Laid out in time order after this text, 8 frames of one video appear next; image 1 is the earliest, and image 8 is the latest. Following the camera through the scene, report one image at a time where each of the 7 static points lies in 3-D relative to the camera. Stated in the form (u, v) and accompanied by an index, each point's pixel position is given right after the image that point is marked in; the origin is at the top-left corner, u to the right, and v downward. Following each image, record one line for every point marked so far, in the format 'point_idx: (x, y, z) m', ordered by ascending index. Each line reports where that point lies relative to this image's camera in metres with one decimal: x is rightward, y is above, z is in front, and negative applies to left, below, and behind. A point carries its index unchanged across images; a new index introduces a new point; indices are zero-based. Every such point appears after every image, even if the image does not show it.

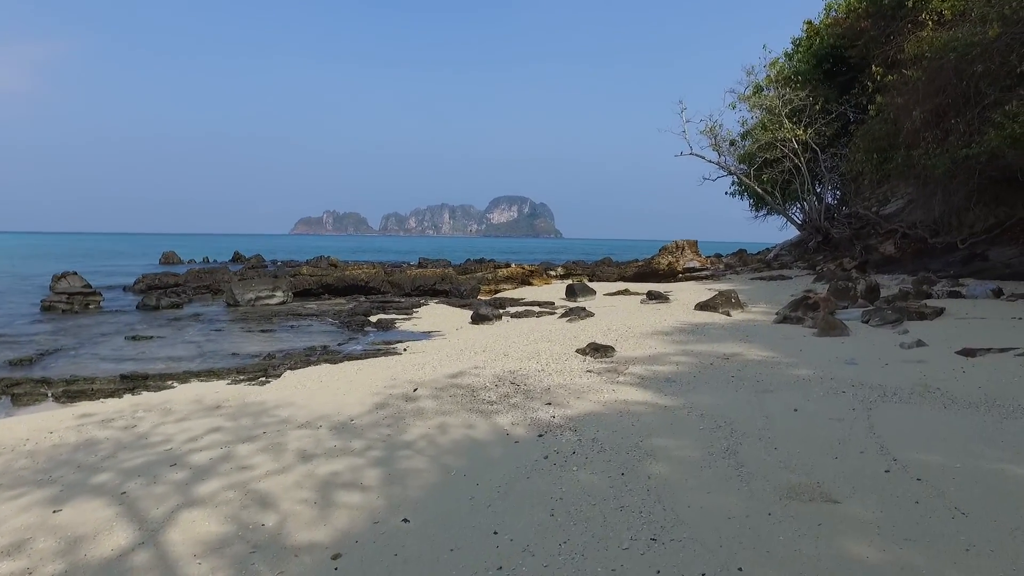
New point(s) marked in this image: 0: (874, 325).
0: (+4.7, -0.5, +8.8) m
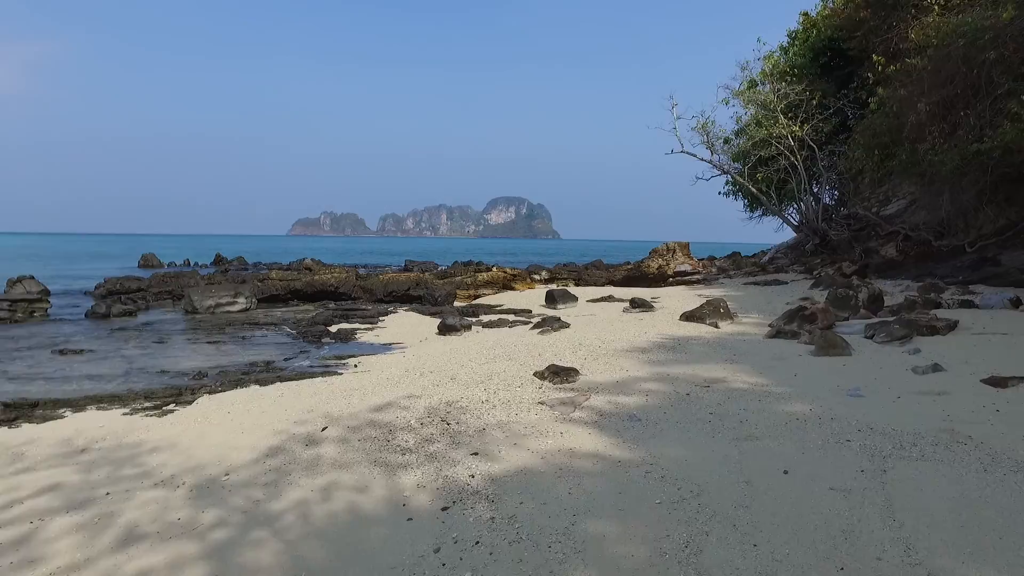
0: (+4.2, -0.6, +7.7) m
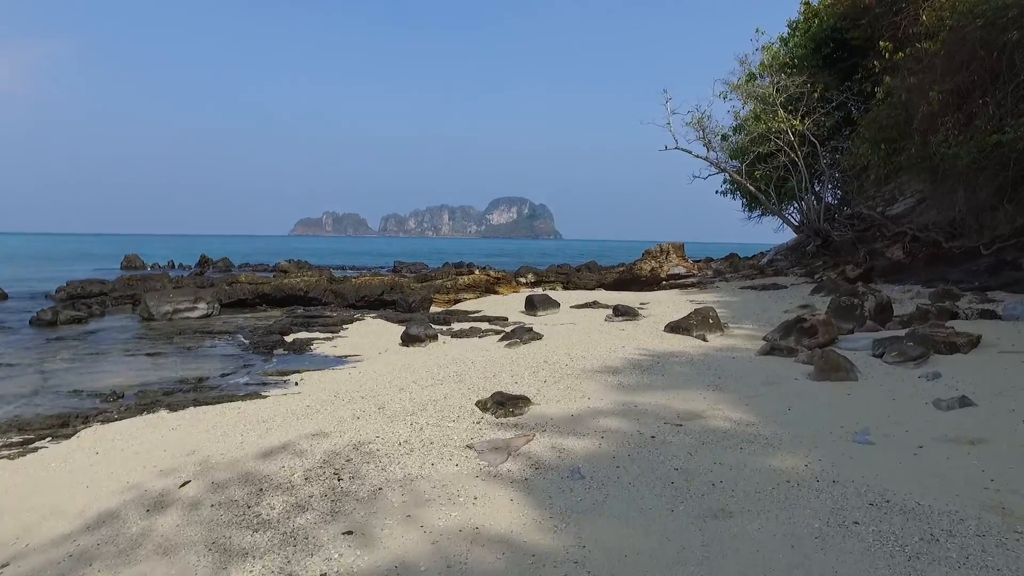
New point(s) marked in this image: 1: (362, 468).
0: (+3.6, -0.7, +6.5) m
1: (-0.9, -1.1, +4.3) m
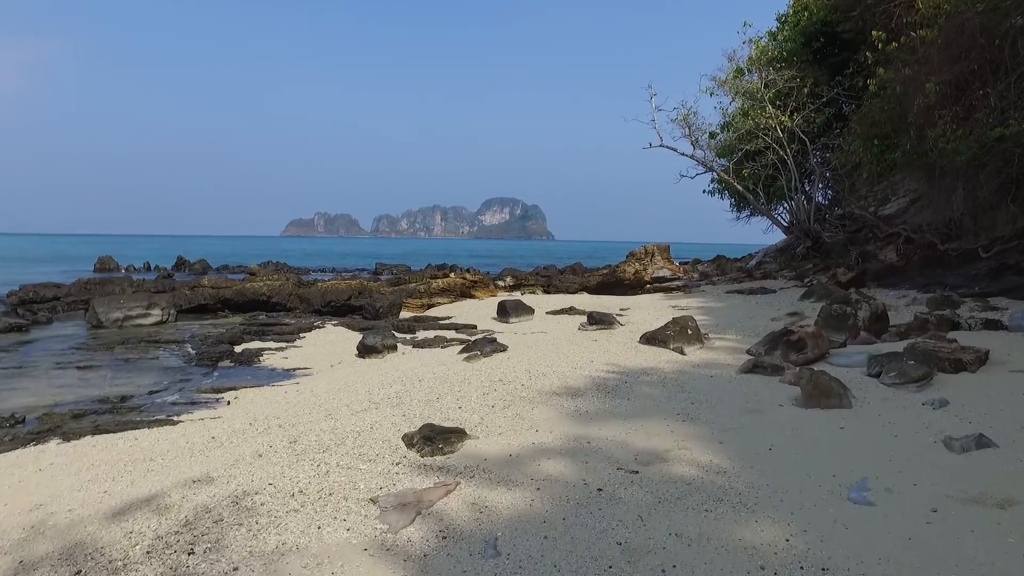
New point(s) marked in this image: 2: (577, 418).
0: (+3.1, -0.8, +5.7) m
1: (-1.4, -1.2, +3.4) m
2: (+0.5, -1.0, +5.4) m
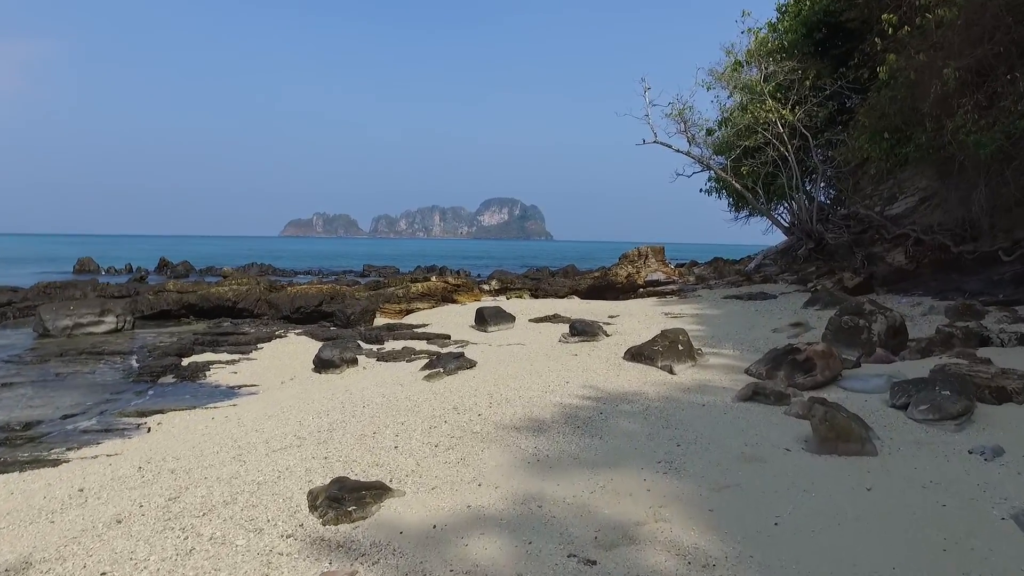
0: (+2.8, -0.9, +4.6) m
1: (-1.8, -1.3, +2.4) m
2: (+0.1, -1.1, +4.3) m
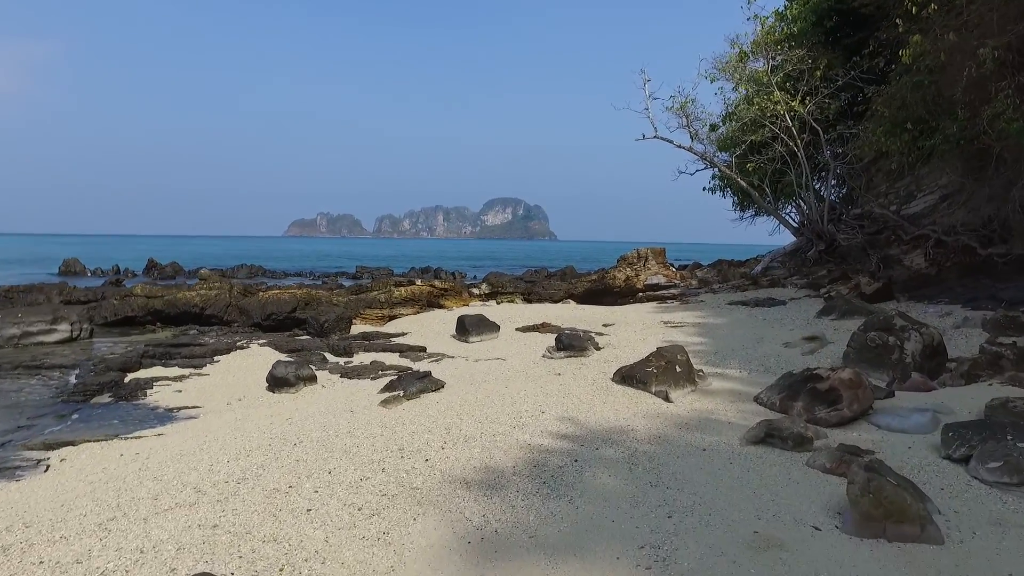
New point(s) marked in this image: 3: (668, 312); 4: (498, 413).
0: (+2.5, -1.0, +3.5) m
1: (-2.1, -1.4, +1.3) m
2: (-0.2, -1.2, +3.2) m
3: (+3.1, -0.5, +13.2) m
4: (-0.1, -1.1, +6.0) m
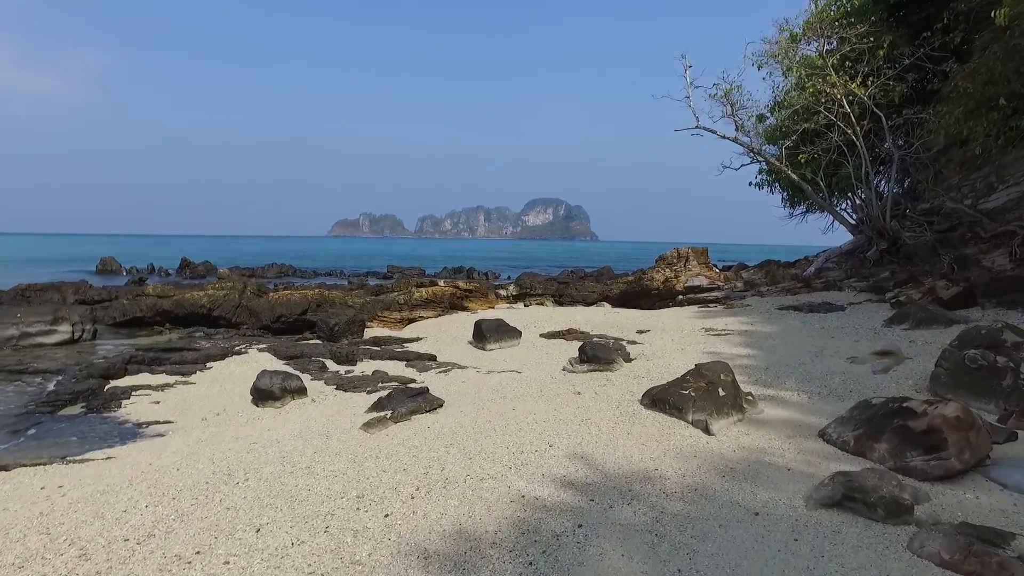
0: (+2.3, -1.0, +2.2) m
1: (-2.4, -1.4, +0.3) m
2: (-0.3, -1.2, +2.1) m
3: (+3.5, -0.5, +11.8) m
4: (-0.1, -1.1, +4.9) m
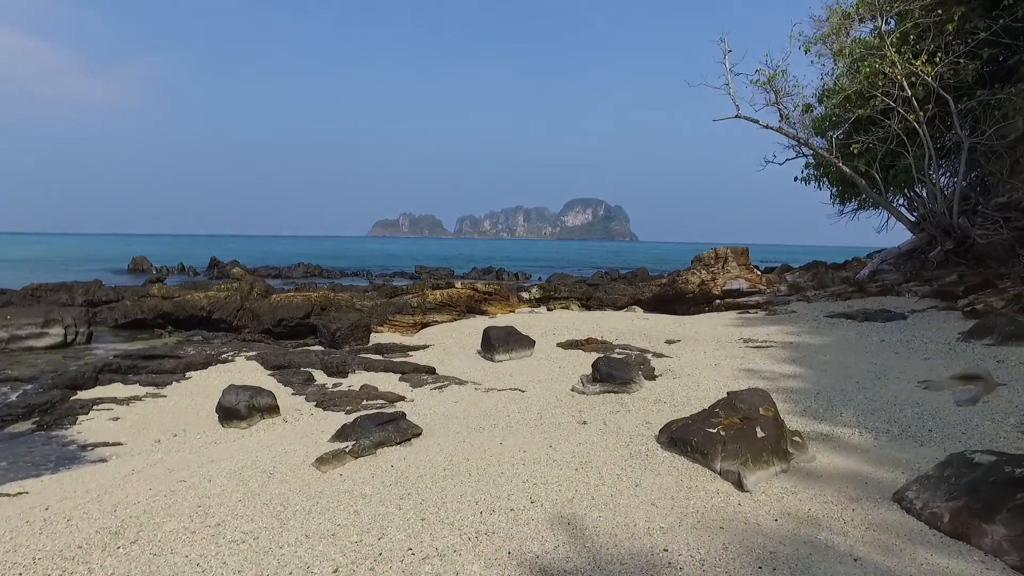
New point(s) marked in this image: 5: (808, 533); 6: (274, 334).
0: (+2.0, -1.1, +1.0) m
1: (-2.8, -1.5, -0.7) m
2: (-0.7, -1.3, +1.0) m
3: (+3.7, -0.6, +10.5) m
4: (-0.3, -1.2, +3.8) m
5: (+1.4, -1.1, +3.1) m
6: (-4.3, -0.8, +12.2) m
